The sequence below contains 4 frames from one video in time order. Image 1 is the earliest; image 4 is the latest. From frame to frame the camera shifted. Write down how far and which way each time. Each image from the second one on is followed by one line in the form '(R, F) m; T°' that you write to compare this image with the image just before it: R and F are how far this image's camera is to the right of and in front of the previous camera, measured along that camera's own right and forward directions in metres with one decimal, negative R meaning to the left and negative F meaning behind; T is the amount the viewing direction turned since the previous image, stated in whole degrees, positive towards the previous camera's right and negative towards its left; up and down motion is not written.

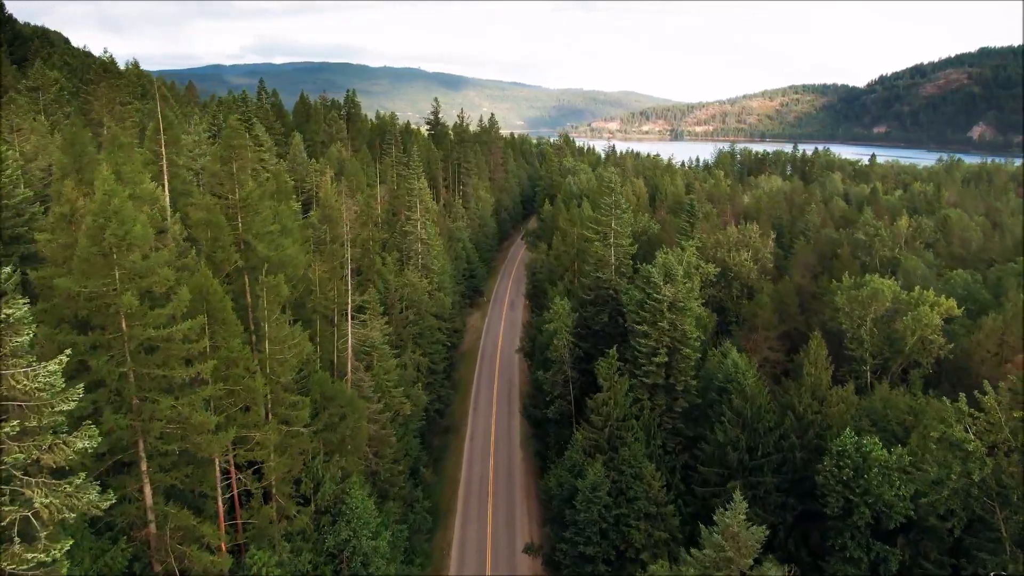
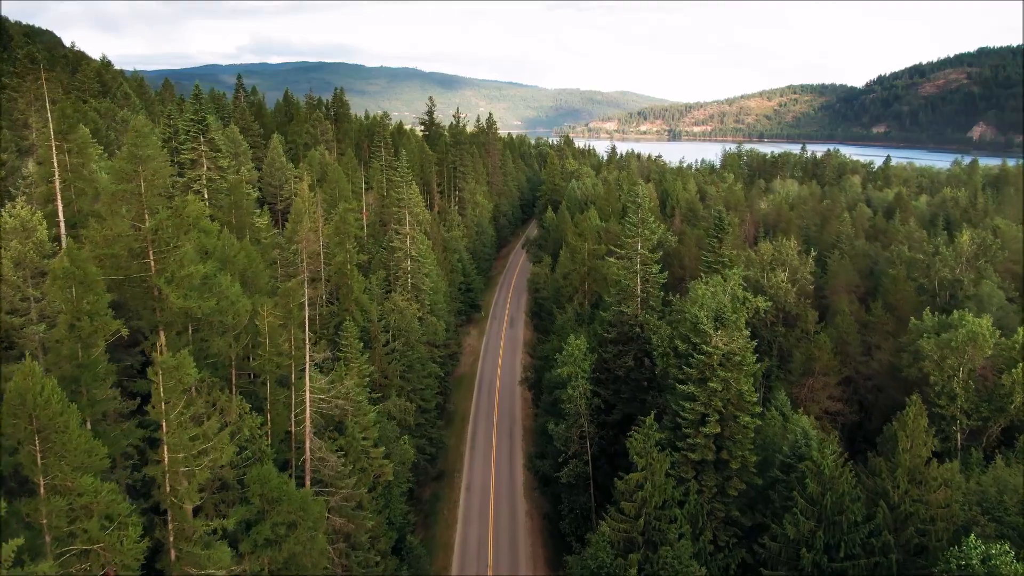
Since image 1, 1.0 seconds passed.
(-0.5, +8.6) m; 0°
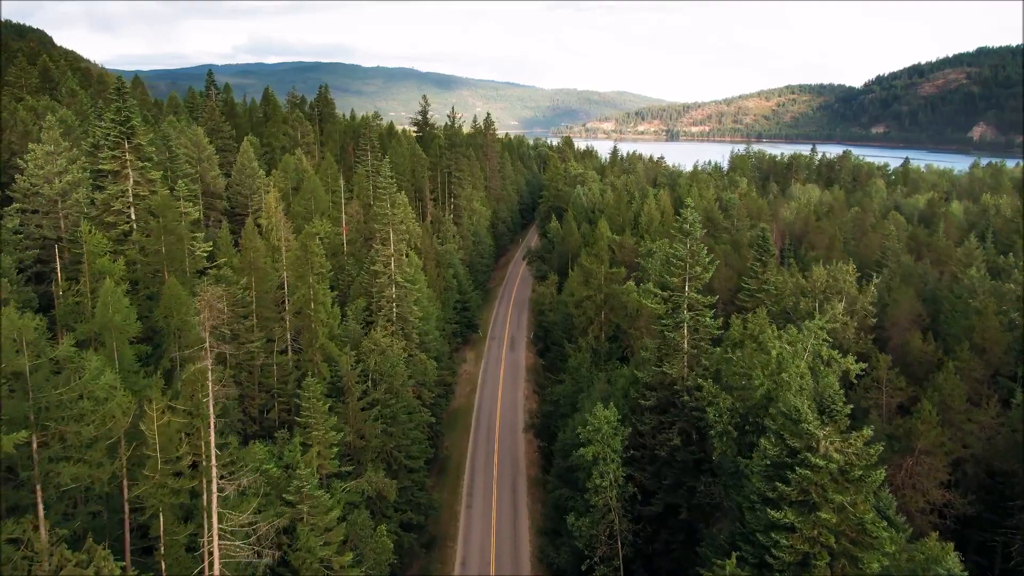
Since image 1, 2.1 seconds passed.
(-0.6, +9.7) m; 0°
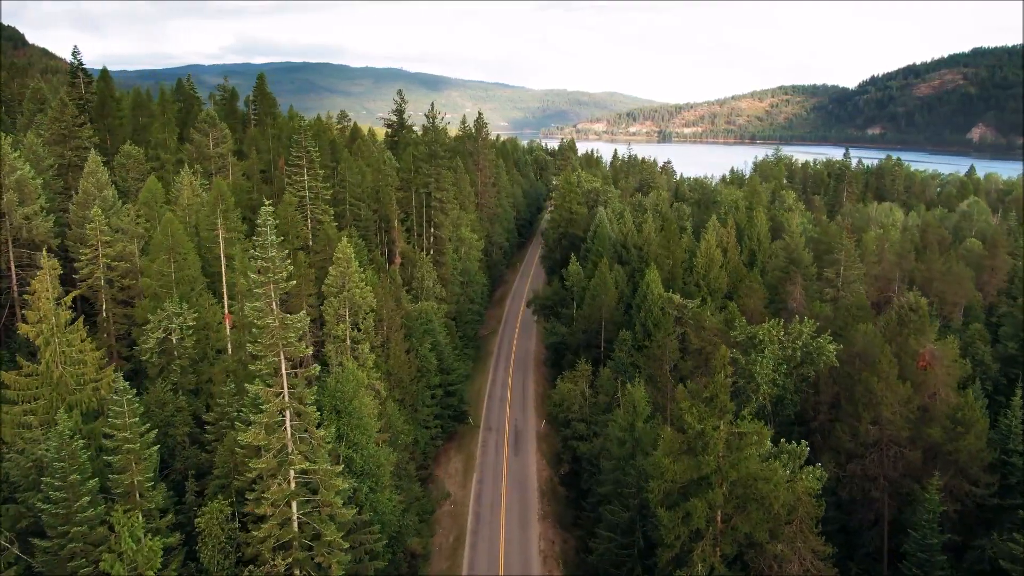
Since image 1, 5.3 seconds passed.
(-1.6, +27.8) m; +1°
